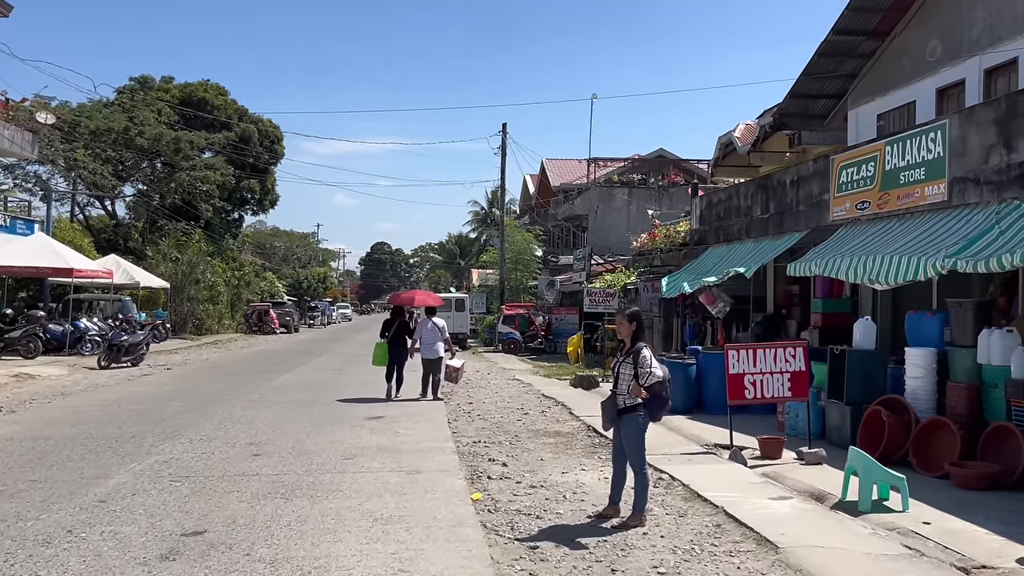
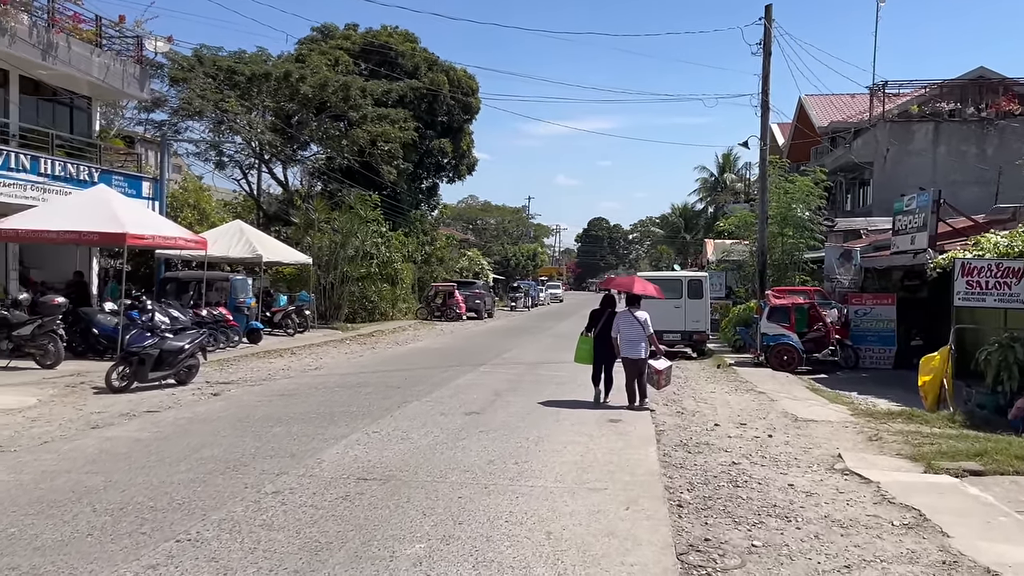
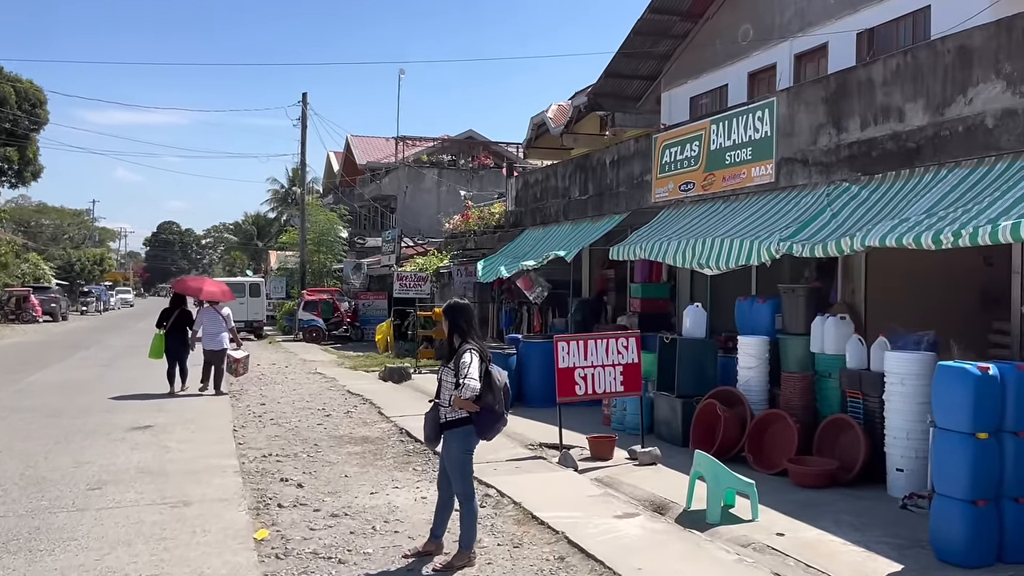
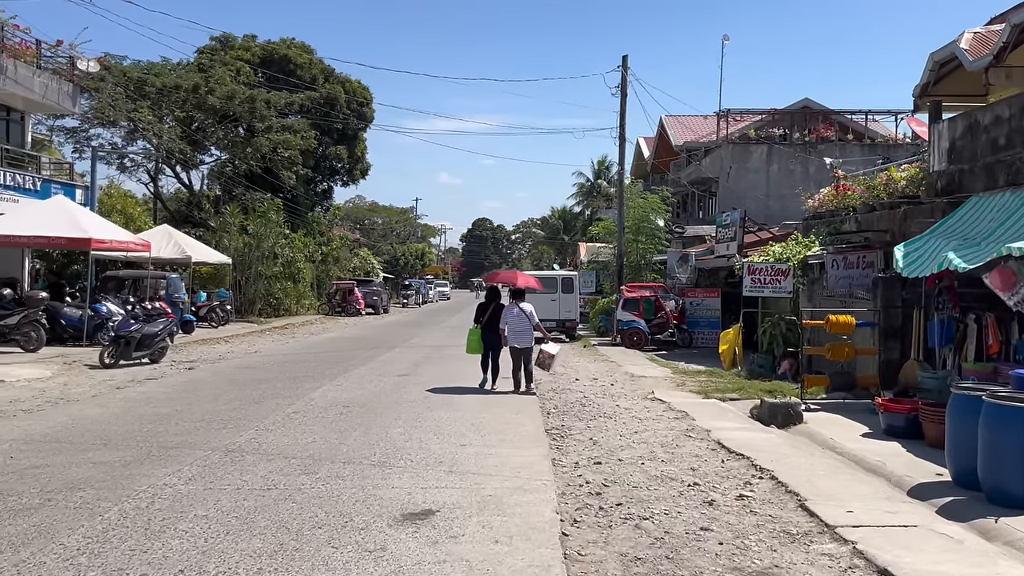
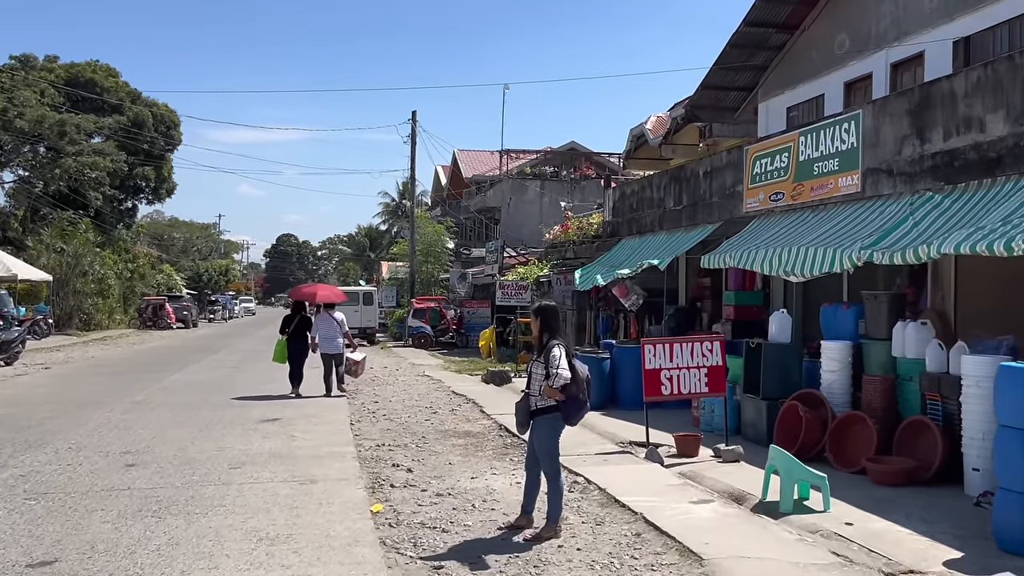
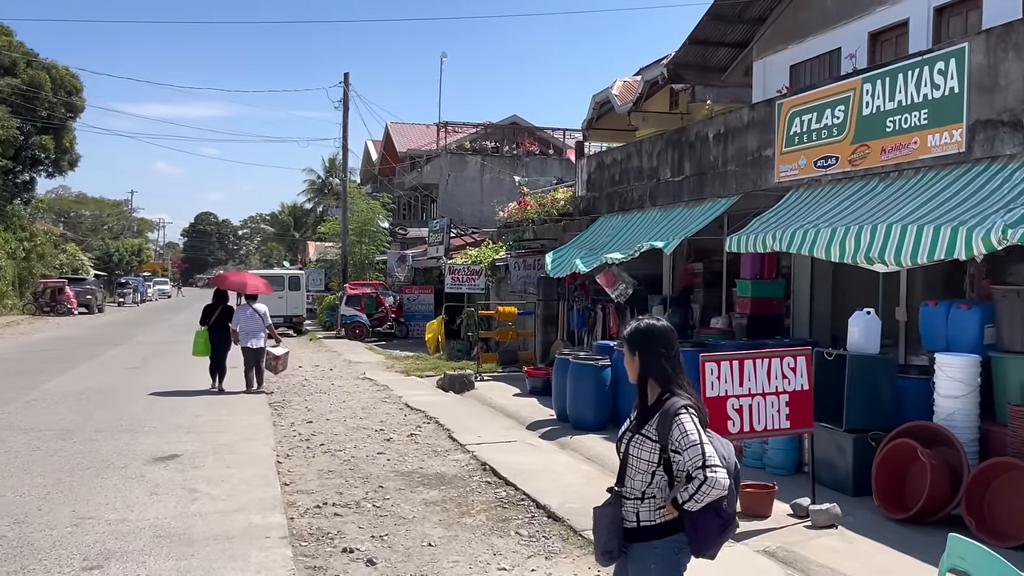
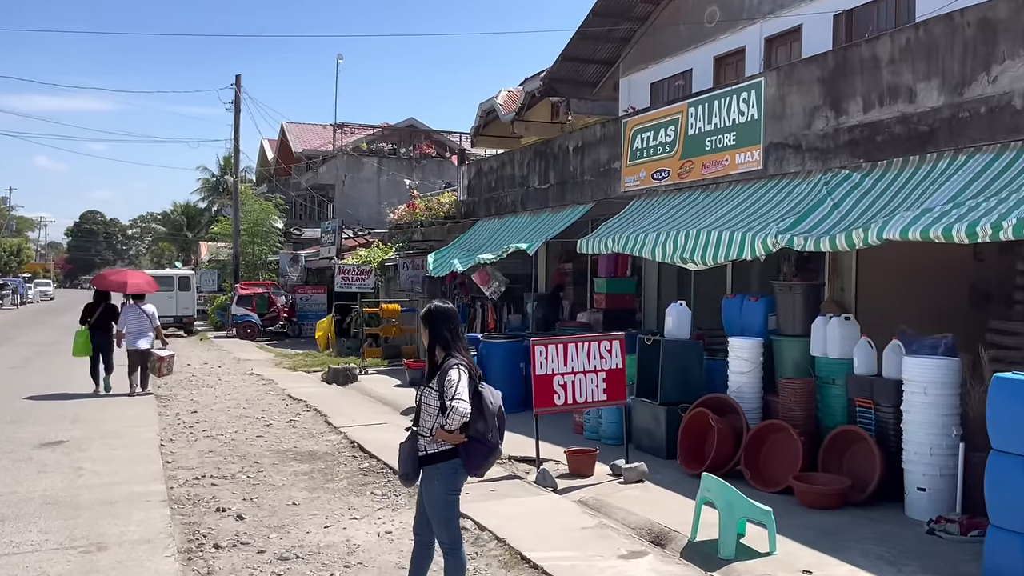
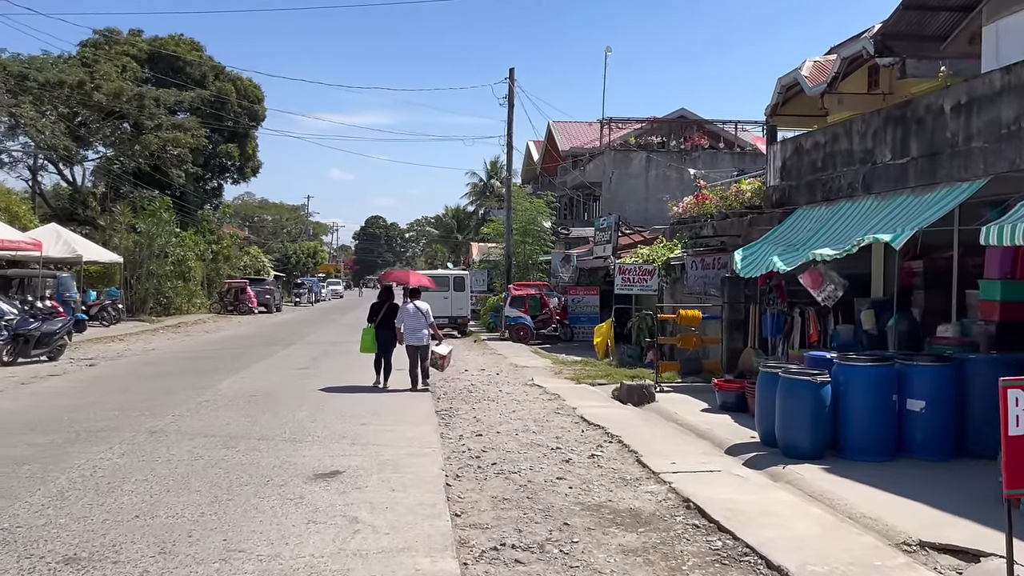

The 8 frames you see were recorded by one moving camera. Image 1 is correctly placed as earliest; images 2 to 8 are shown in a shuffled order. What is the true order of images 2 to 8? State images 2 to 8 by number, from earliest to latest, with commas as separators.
5, 3, 7, 6, 8, 4, 2
